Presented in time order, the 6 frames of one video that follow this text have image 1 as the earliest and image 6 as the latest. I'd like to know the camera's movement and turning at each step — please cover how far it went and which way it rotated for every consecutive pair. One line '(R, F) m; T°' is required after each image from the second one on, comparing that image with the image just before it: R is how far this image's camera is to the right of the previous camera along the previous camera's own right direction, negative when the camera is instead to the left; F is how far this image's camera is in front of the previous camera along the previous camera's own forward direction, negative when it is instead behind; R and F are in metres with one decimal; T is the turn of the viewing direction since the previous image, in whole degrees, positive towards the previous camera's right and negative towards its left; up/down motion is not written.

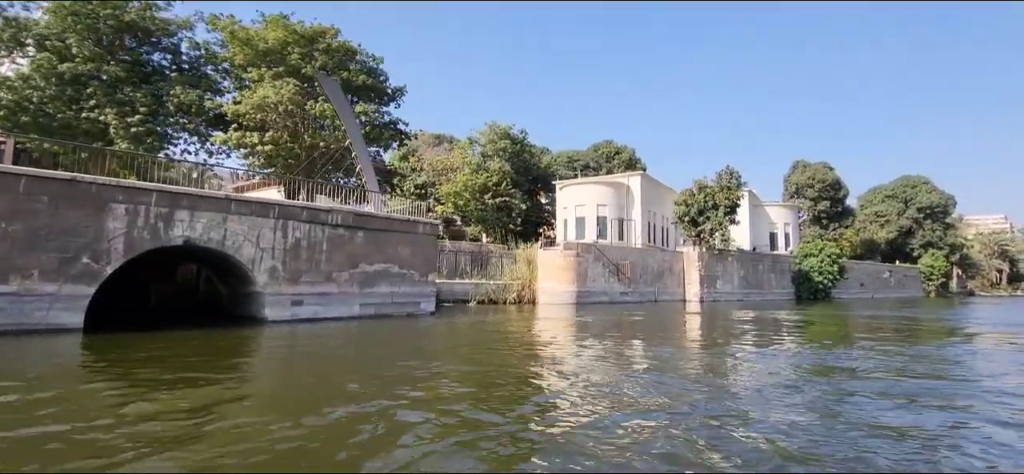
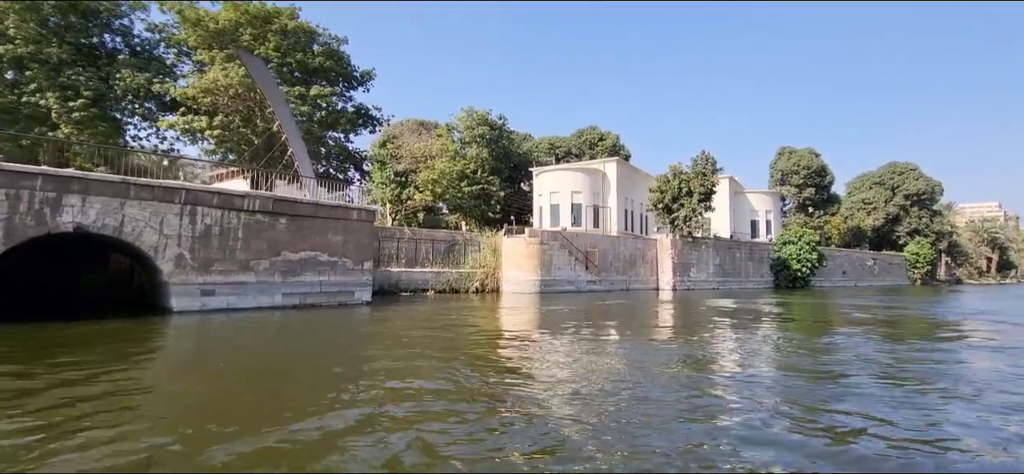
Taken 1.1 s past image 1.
(+1.6, +0.6) m; 0°
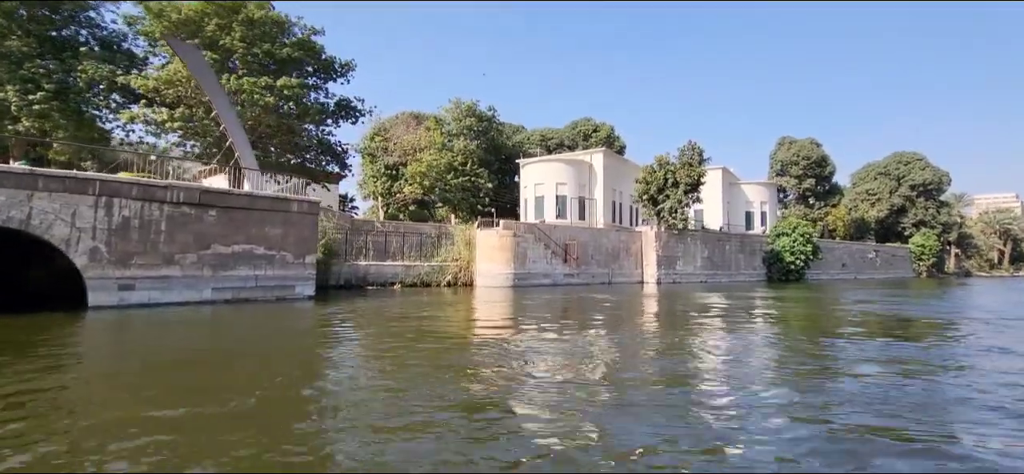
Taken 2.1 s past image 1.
(+1.6, +0.6) m; -1°
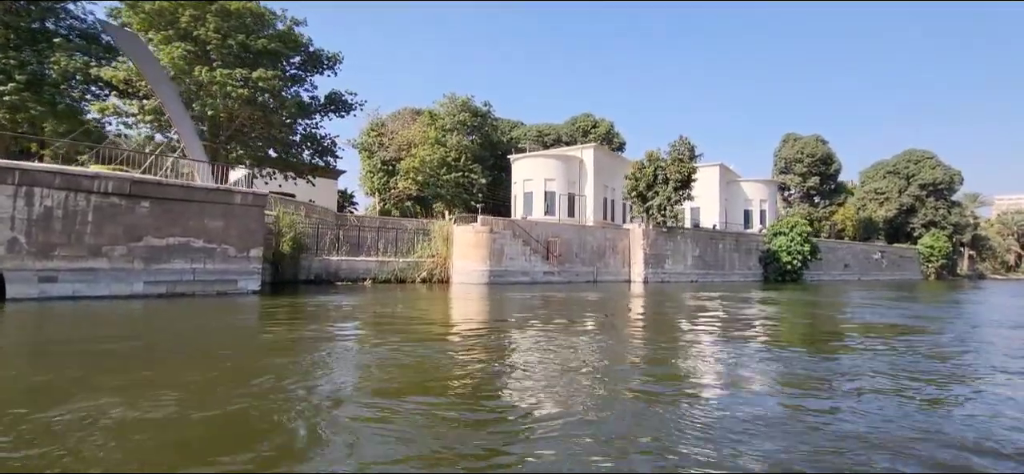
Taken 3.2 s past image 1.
(+1.5, +0.6) m; -2°
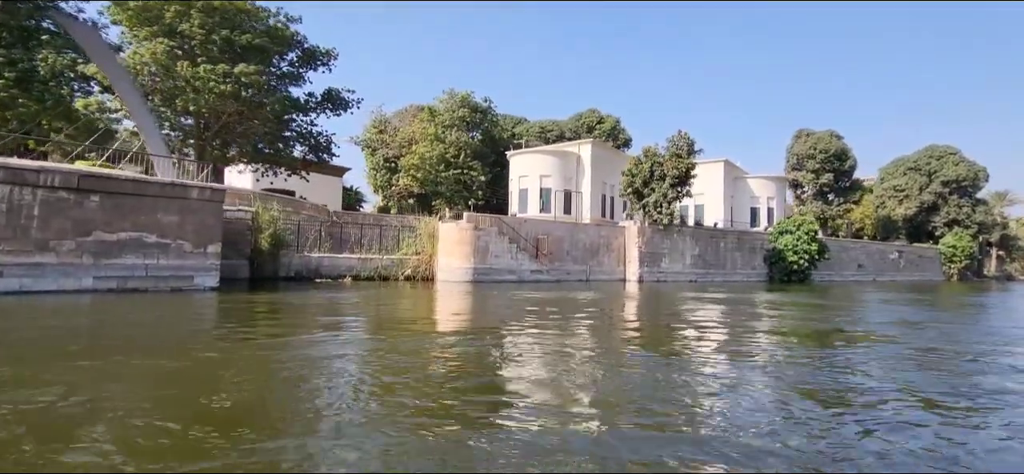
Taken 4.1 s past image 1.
(+1.5, +0.4) m; -2°
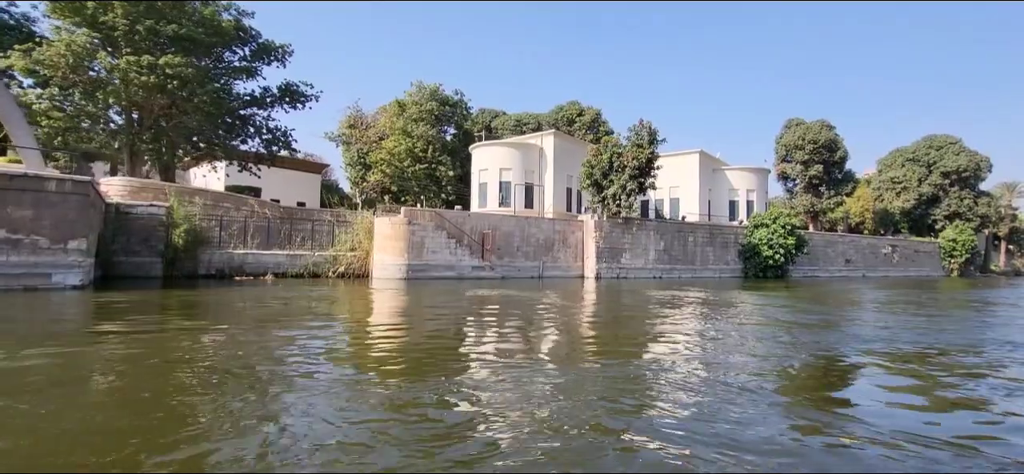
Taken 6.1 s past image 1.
(+2.9, +1.1) m; -2°
